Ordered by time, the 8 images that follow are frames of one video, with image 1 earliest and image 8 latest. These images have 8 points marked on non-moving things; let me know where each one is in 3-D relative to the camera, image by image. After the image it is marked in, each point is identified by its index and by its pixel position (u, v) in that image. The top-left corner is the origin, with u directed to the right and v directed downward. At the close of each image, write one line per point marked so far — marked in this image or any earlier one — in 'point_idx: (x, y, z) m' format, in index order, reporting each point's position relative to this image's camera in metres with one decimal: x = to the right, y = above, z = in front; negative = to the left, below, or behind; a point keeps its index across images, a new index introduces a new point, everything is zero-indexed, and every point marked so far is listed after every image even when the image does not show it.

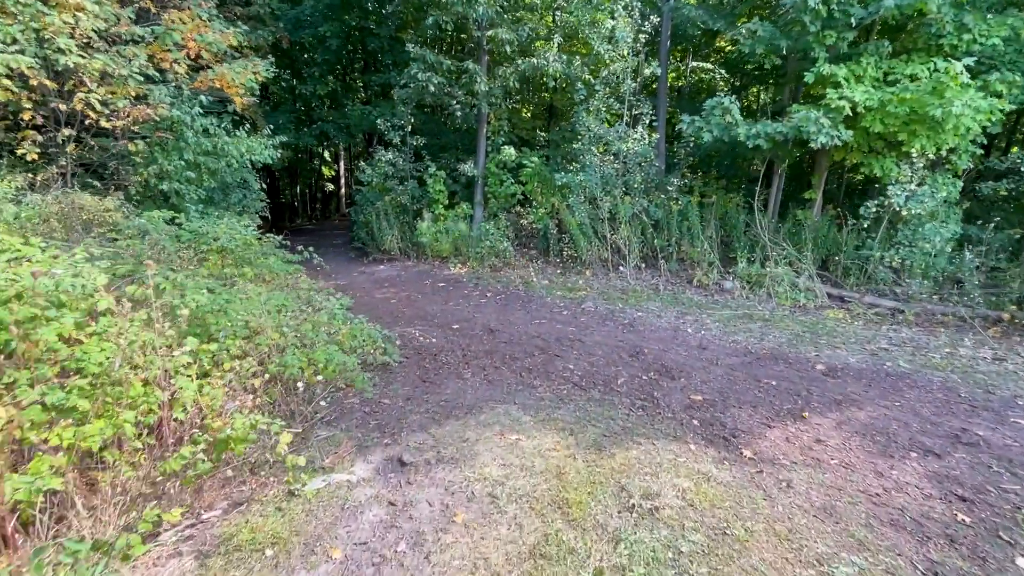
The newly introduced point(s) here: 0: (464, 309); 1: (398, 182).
0: (-0.7, -0.3, +7.0) m
1: (-2.7, +2.5, +11.6) m
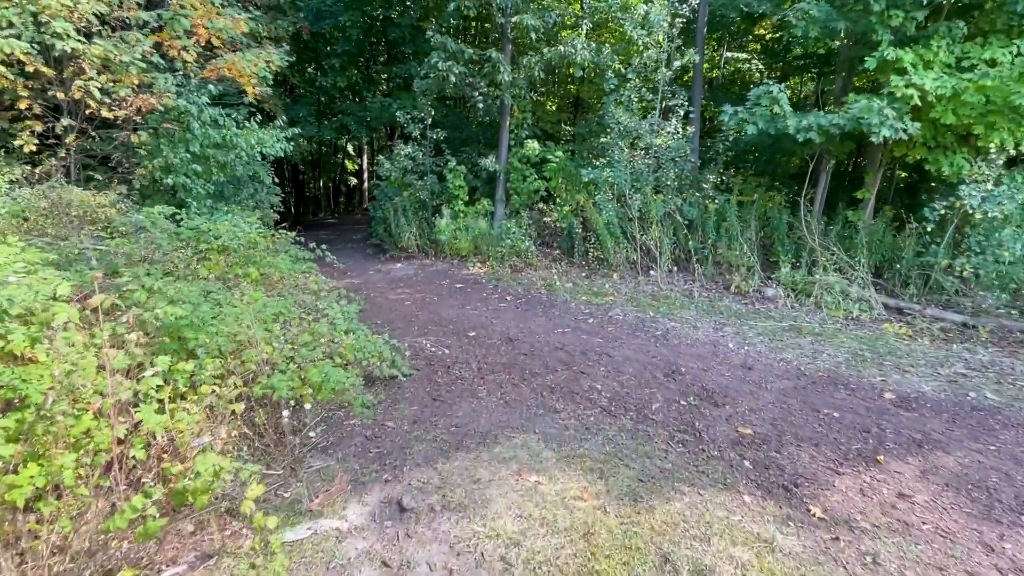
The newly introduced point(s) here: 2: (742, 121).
0: (-0.4, -0.4, +6.5) m
1: (-2.2, +2.6, +11.2) m
2: (+3.1, +2.2, +6.5) m
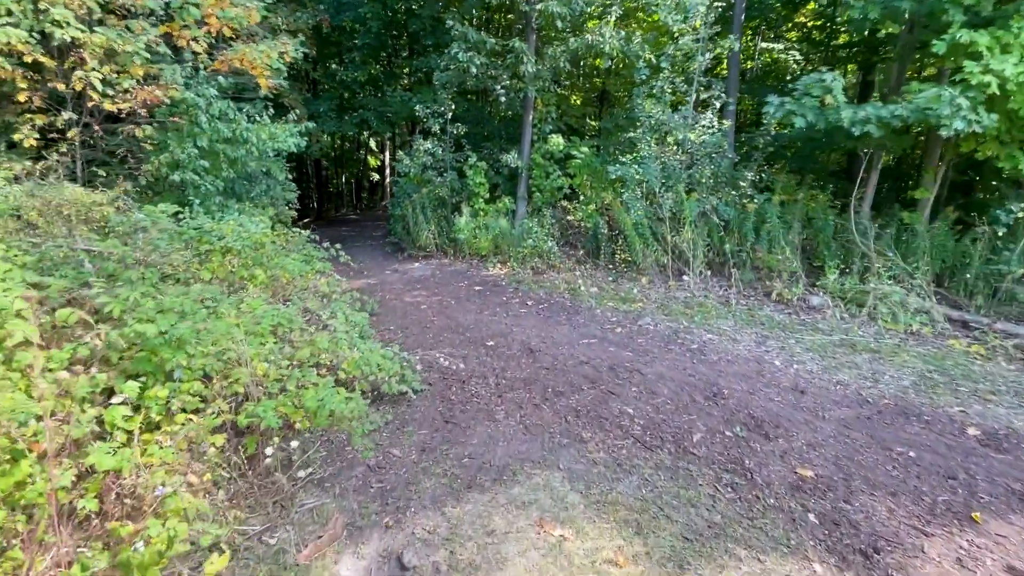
0: (-0.2, -0.4, +6.1) m
1: (-1.7, +2.6, +10.8) m
2: (+3.4, +2.1, +5.9) m
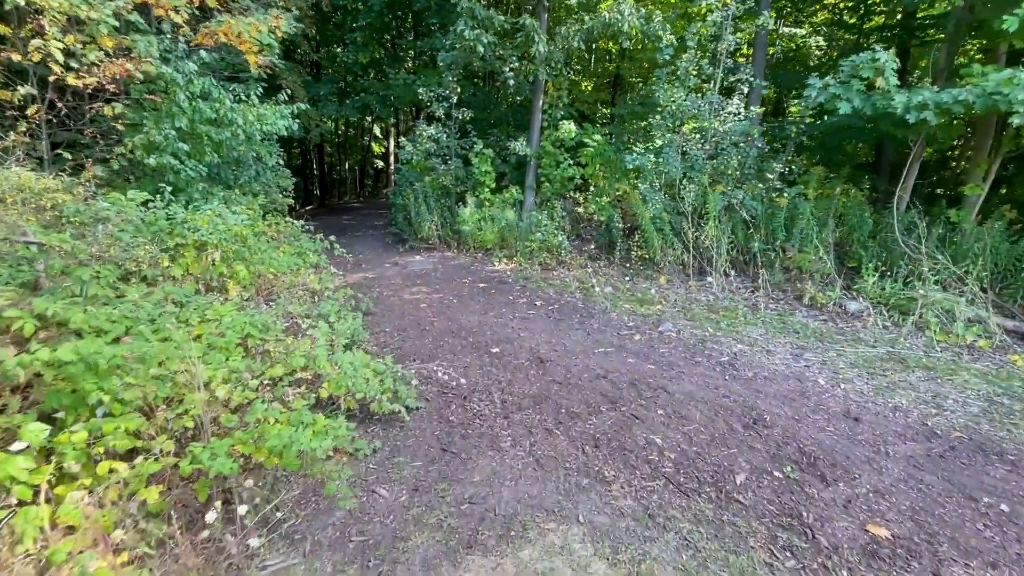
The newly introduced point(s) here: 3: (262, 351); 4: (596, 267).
0: (-0.1, -0.4, +5.6) m
1: (-1.5, +2.7, +10.2) m
2: (+3.5, +2.1, +5.3) m
3: (-1.6, -0.4, +3.2) m
4: (+1.3, +0.3, +7.6) m
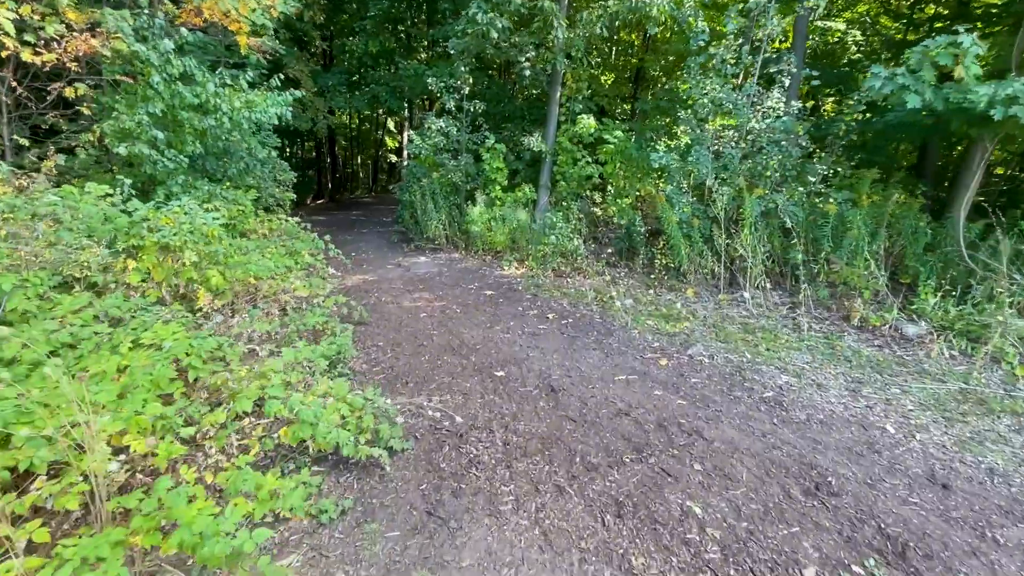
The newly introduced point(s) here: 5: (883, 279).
0: (0.0, -0.5, +4.9) m
1: (-1.2, +2.6, +9.6) m
2: (+3.6, +1.9, +4.6) m
3: (-1.6, -0.5, +2.6) m
4: (+1.5, +0.2, +7.0) m
5: (+4.2, +0.1, +5.4) m
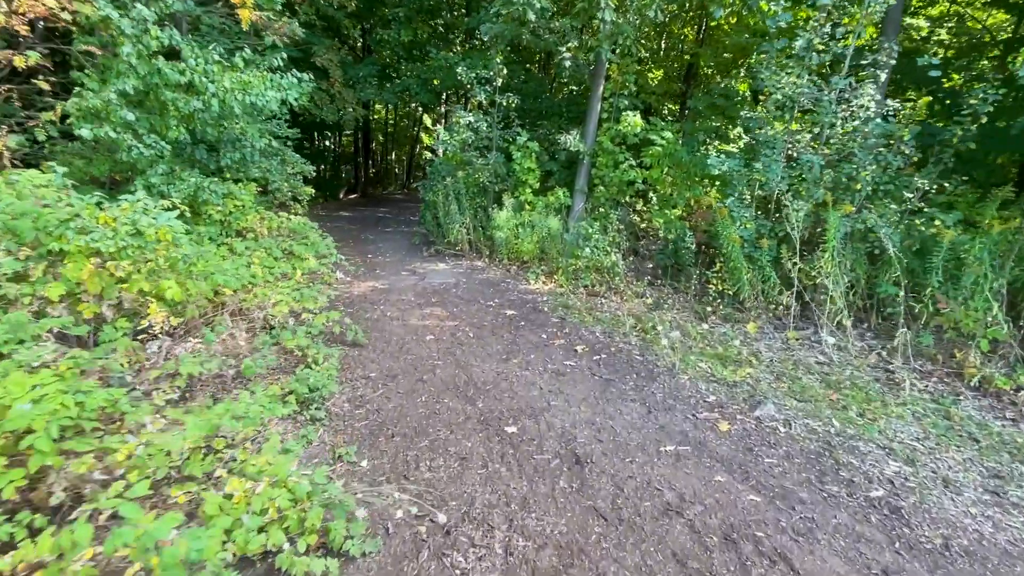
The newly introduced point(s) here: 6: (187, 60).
0: (+0.1, -0.8, +4.0) m
1: (-0.6, +2.4, +8.8) m
2: (+3.9, +1.5, +3.4) m
3: (-1.6, -0.7, +1.8) m
4: (+1.8, -0.1, +6.0) m
5: (+4.4, -0.3, +4.3) m
6: (-3.0, +2.1, +4.6) m
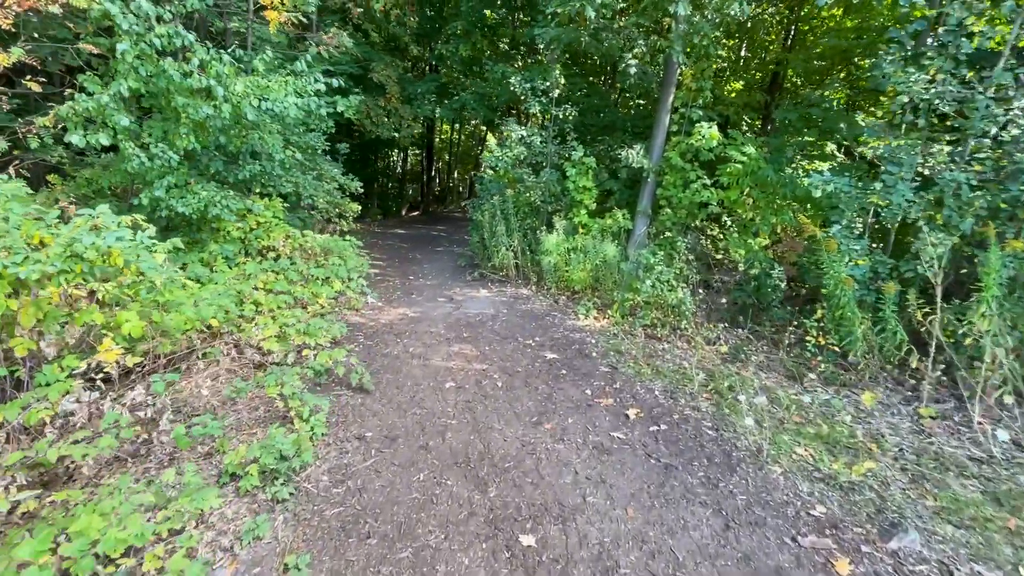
0: (+0.3, -1.1, +3.1) m
1: (+0.3, +1.9, +8.0) m
2: (+4.0, +1.0, +2.1) m
3: (-1.7, -0.8, +1.1) m
4: (+2.2, -0.6, +4.8) m
5: (+4.6, -0.8, +2.8) m
6: (-2.6, +1.9, +4.1) m
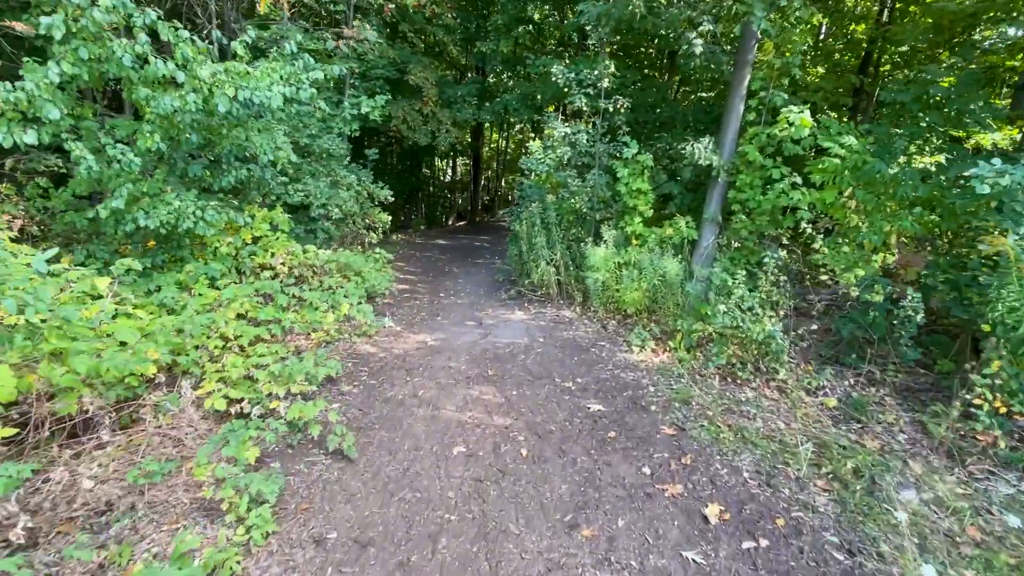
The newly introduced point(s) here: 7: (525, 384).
0: (+0.4, -1.3, +2.0) m
1: (+0.9, +1.6, +6.9) m
2: (+4.0, +0.8, +0.7) m
3: (-1.8, -1.0, +0.2) m
4: (+2.4, -0.8, +3.5) m
5: (+4.6, -1.0, +1.3) m
6: (-2.4, +1.7, +3.4) m
7: (+0.1, -0.8, +4.1) m
